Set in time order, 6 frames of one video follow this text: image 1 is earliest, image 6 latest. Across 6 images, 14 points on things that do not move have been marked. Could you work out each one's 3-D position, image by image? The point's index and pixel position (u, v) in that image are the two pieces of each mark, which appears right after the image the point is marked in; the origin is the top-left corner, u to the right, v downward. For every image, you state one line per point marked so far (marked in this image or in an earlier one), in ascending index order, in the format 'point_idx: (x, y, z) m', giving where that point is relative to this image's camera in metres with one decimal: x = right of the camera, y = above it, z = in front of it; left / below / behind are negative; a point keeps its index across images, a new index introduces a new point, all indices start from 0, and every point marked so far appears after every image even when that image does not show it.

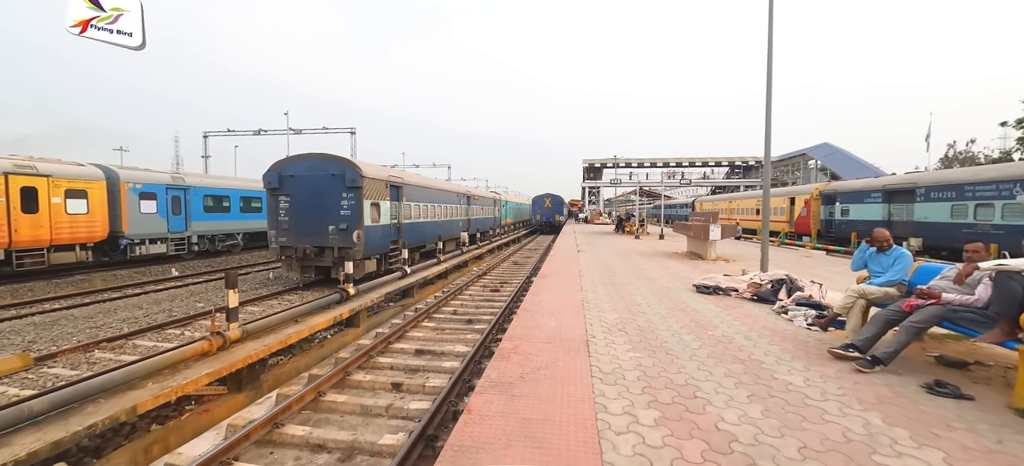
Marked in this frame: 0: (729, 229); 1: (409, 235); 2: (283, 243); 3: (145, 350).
0: (+5.2, +0.1, +9.3) m
1: (-3.2, -0.1, +12.1) m
2: (-5.9, -0.3, +9.9) m
3: (-5.7, -1.8, +6.0) m
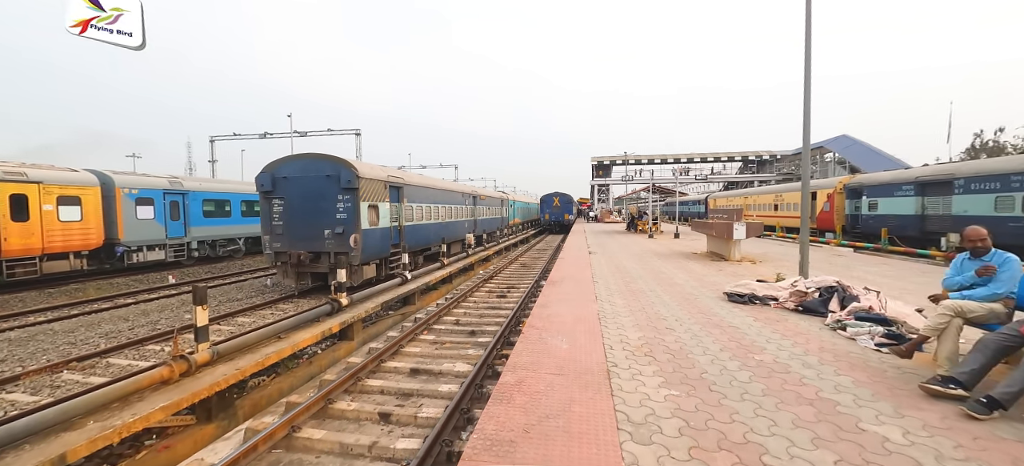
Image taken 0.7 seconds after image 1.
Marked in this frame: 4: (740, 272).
0: (+5.4, +0.1, +8.5) m
1: (-3.0, -0.2, +11.5) m
2: (-5.7, -0.4, +9.4) m
3: (-5.6, -1.9, +5.5) m
4: (+4.3, -0.7, +7.2) m
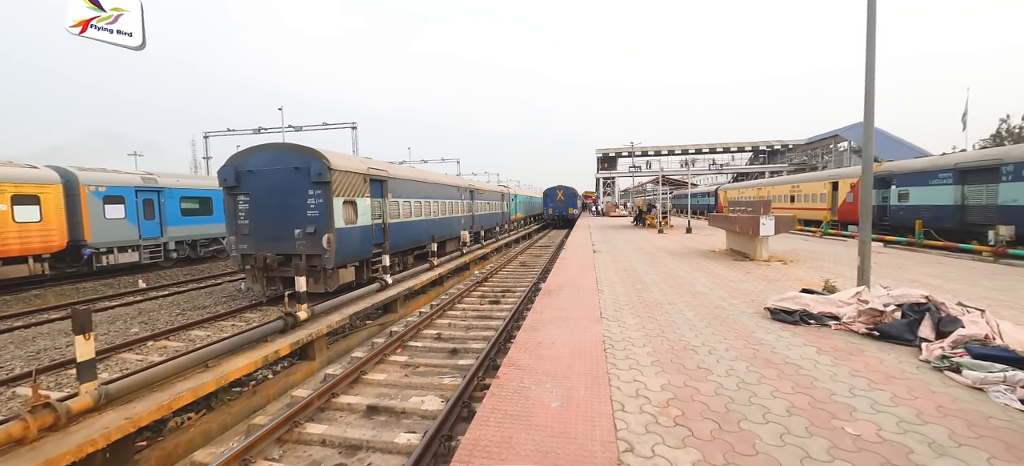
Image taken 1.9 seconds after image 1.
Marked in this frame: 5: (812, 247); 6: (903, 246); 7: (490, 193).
0: (+5.2, +0.2, +7.3) m
1: (-3.1, -0.1, +10.5) m
2: (-5.8, -0.4, +8.4) m
3: (-5.8, -2.0, +4.5) m
4: (+4.2, -0.7, +6.1) m
5: (+7.0, -0.4, +9.0) m
6: (+13.0, -0.4, +12.8) m
7: (-1.1, +2.0, +19.9) m
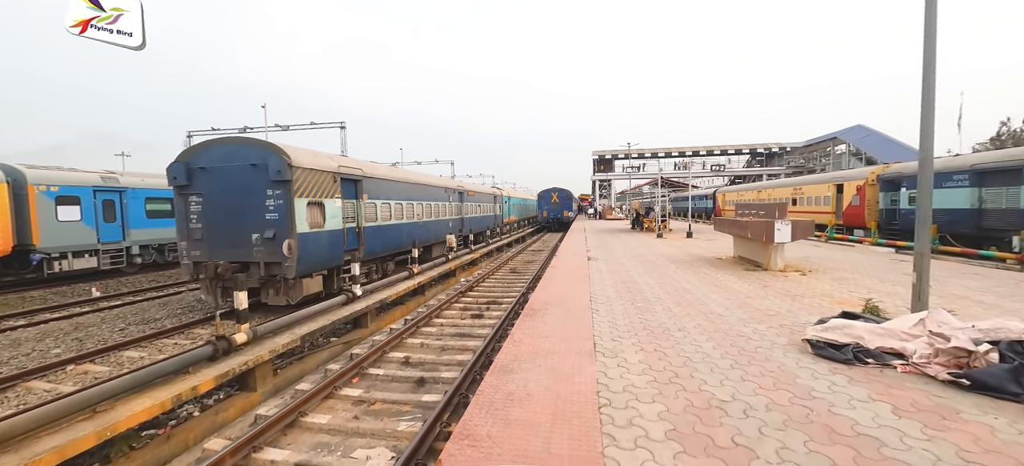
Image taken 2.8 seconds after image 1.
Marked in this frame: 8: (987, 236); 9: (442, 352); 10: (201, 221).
0: (+4.9, +0.1, +6.5) m
1: (-3.4, -0.2, +9.6) m
2: (-6.1, -0.5, +7.5) m
3: (-6.0, -2.1, +3.6) m
4: (+3.9, -0.8, +5.3) m
5: (+6.7, -0.5, +8.2) m
6: (+12.7, -0.6, +12.1) m
7: (-1.5, +1.9, +19.0) m
8: (+14.2, -0.1, +11.5) m
9: (-1.0, -1.7, +5.6) m
10: (-6.0, +0.2, +7.4) m
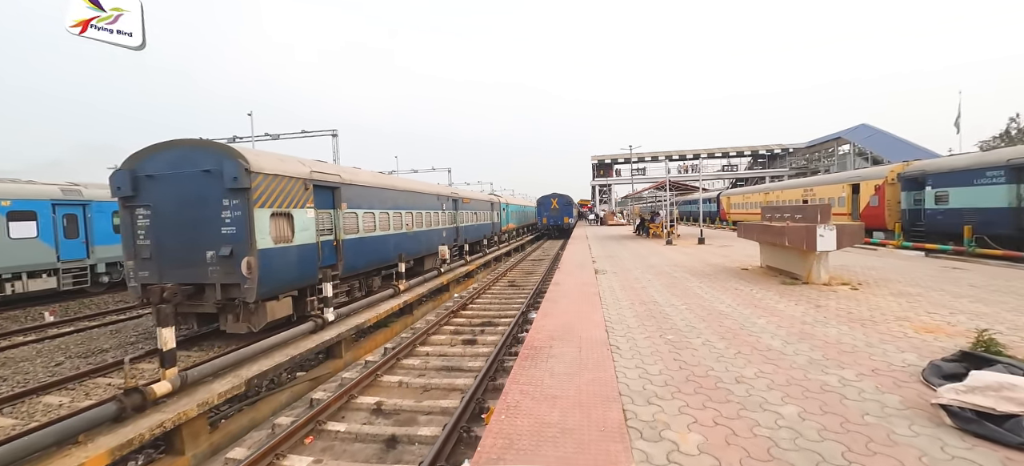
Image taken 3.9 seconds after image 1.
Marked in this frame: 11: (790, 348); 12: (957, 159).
0: (+4.9, 0.0, +5.6) m
1: (-3.5, -0.5, +8.6) m
2: (-6.2, -0.8, +6.5) m
3: (-6.0, -2.3, +2.6) m
4: (+3.9, -0.8, +4.3) m
5: (+6.6, -0.6, +7.2) m
6: (+12.6, -0.7, +11.1) m
7: (-1.6, +1.4, +18.1) m
8: (+14.1, -0.1, +10.5) m
9: (-1.0, -1.9, +4.6) m
10: (-6.0, -0.1, +6.4) m
11: (+2.3, -1.0, +3.2) m
12: (+14.5, +2.4, +12.6) m
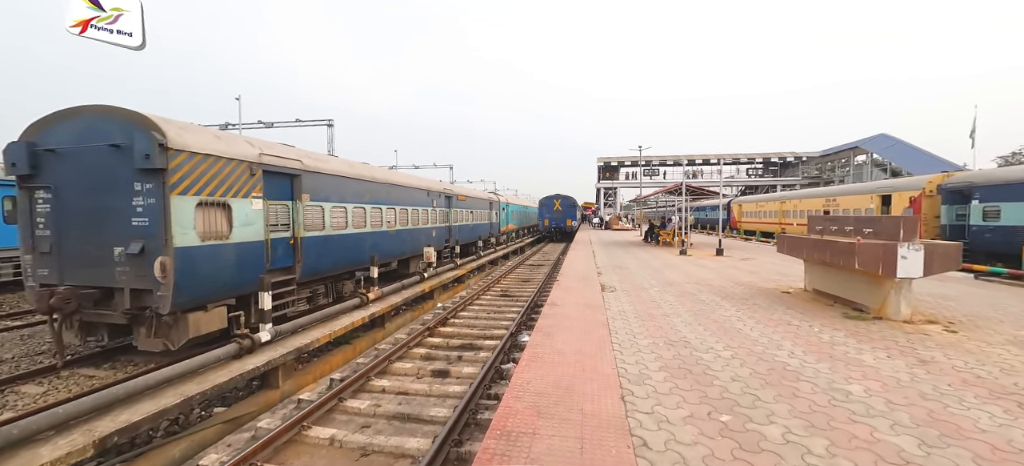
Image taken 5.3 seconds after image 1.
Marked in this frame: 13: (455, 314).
0: (+4.7, -0.3, +4.2) m
1: (-3.6, -0.5, +7.3) m
2: (-6.4, -0.6, +5.2) m
3: (-6.3, -2.1, +1.3) m
4: (+3.7, -1.1, +2.9) m
5: (+6.5, -0.9, +5.8) m
6: (+12.5, -1.2, +9.7) m
7: (-1.6, +1.4, +16.8) m
8: (+13.9, -0.7, +9.1) m
9: (-1.3, -1.9, +3.3) m
10: (-6.2, +0.1, +5.2) m
11: (+2.1, -1.1, +1.9) m
12: (+14.4, +1.8, +11.2) m
13: (-1.2, -1.7, +8.3) m
